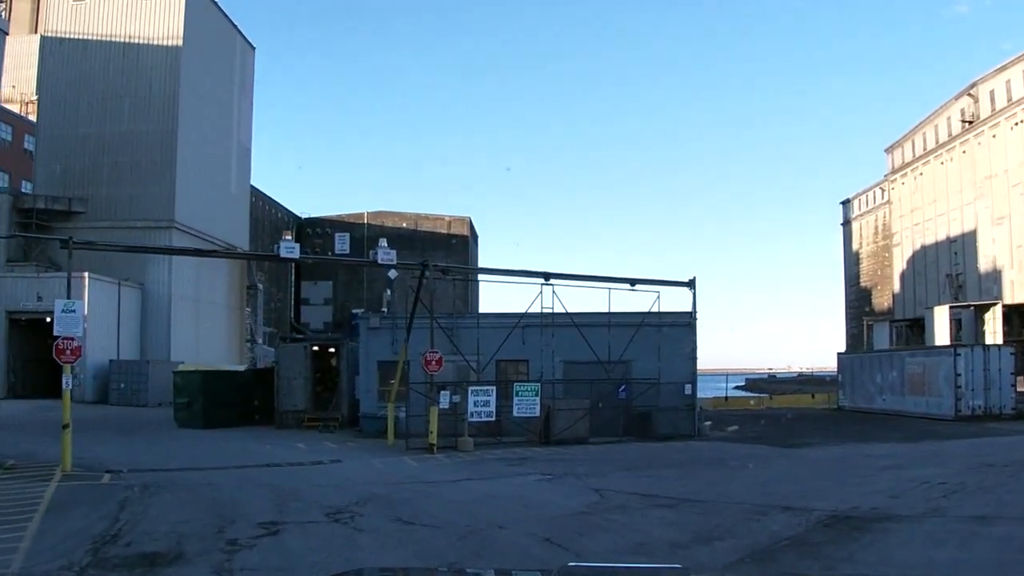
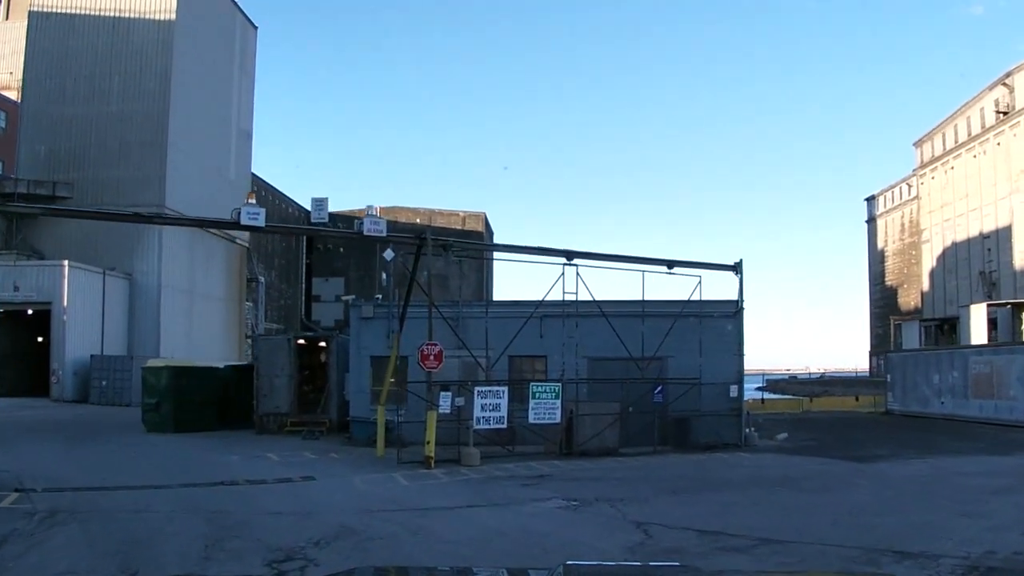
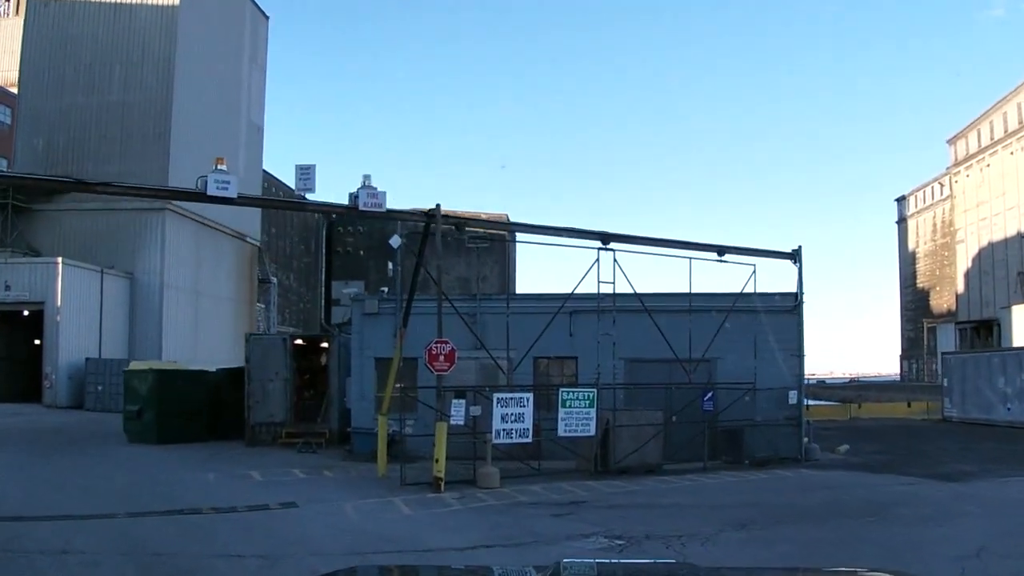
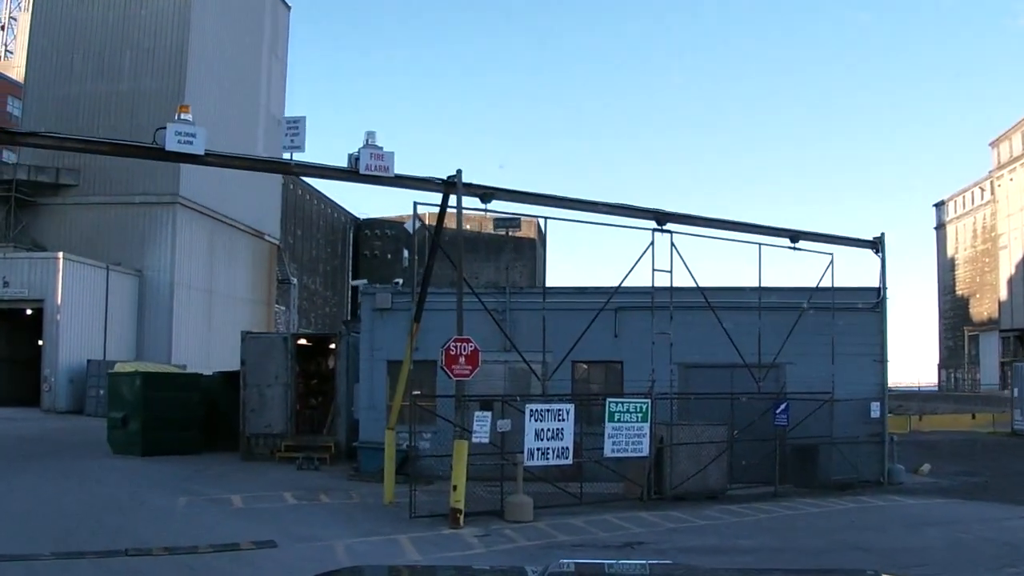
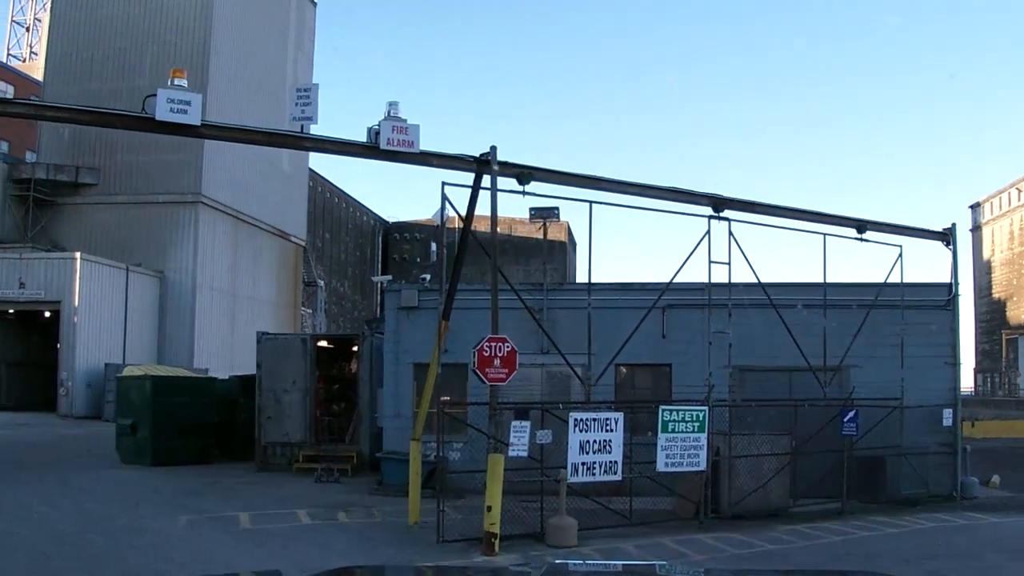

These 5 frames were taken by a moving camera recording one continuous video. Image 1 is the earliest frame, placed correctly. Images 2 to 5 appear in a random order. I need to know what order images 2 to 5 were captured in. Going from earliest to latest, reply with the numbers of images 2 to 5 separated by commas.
2, 3, 4, 5
